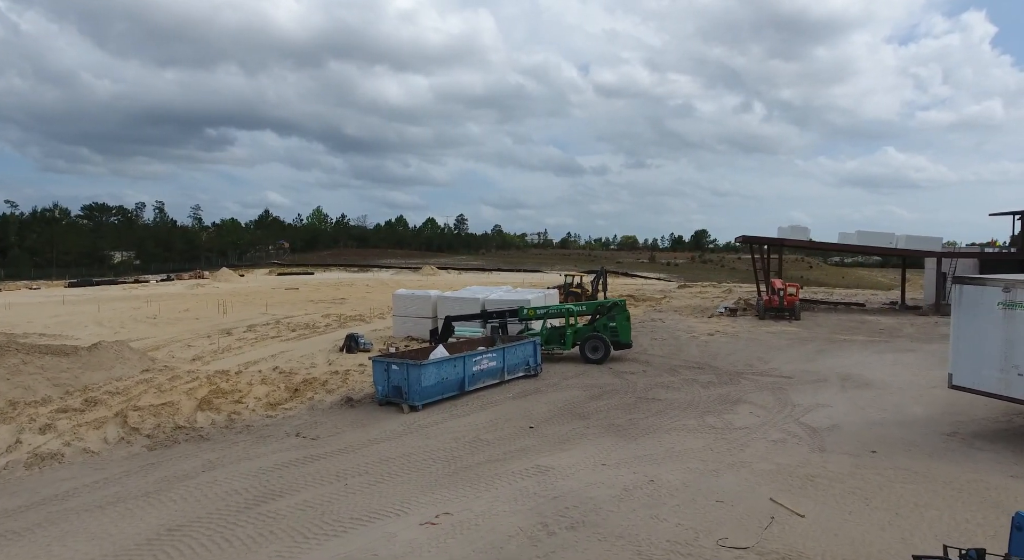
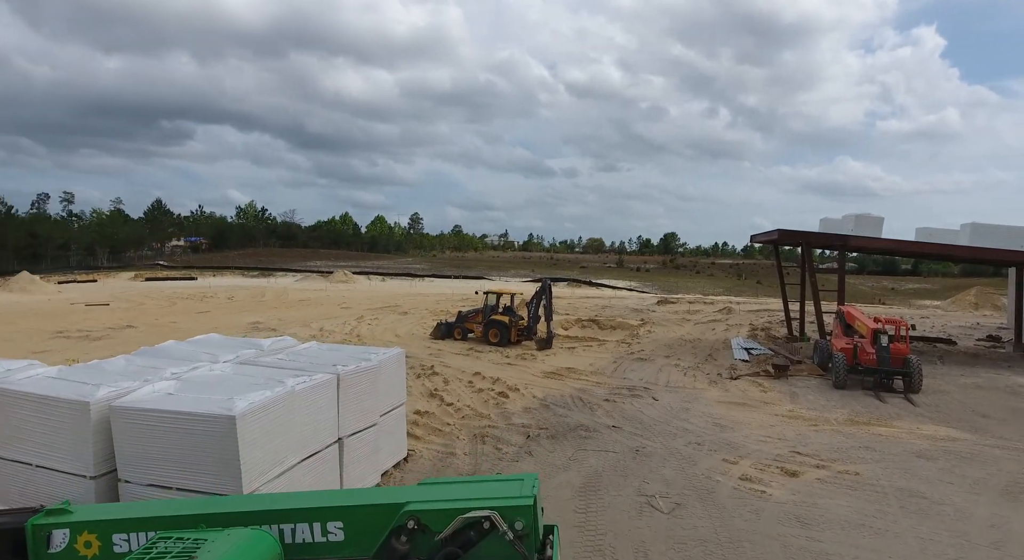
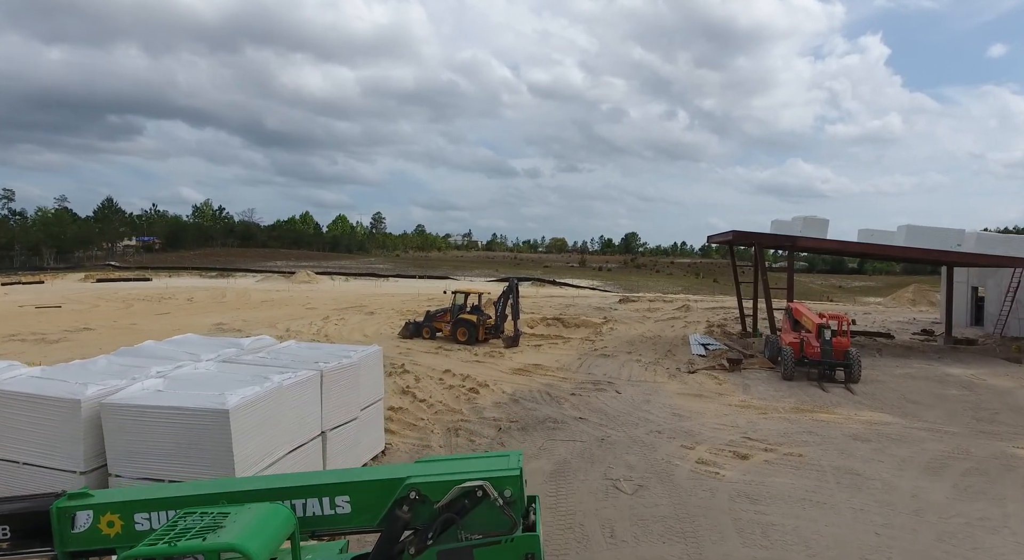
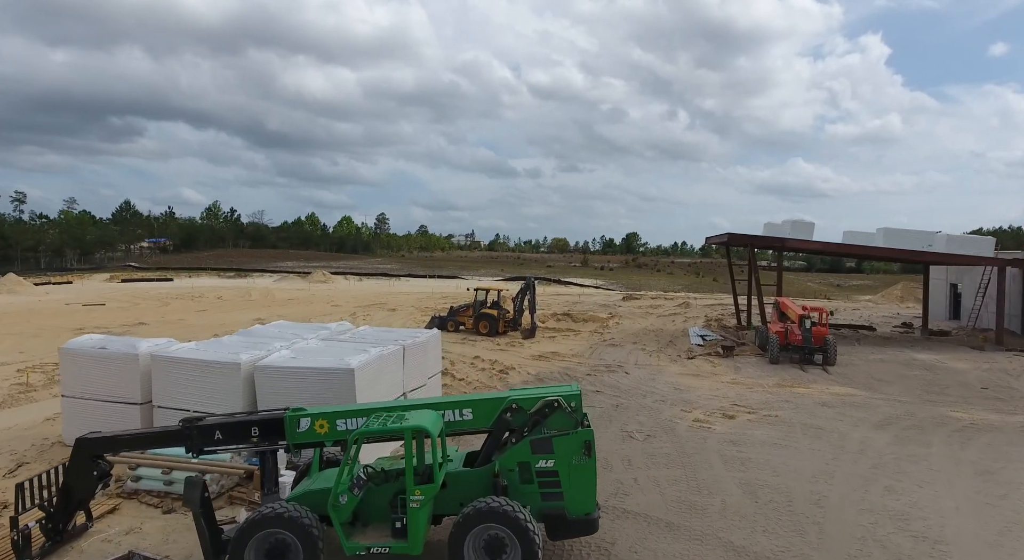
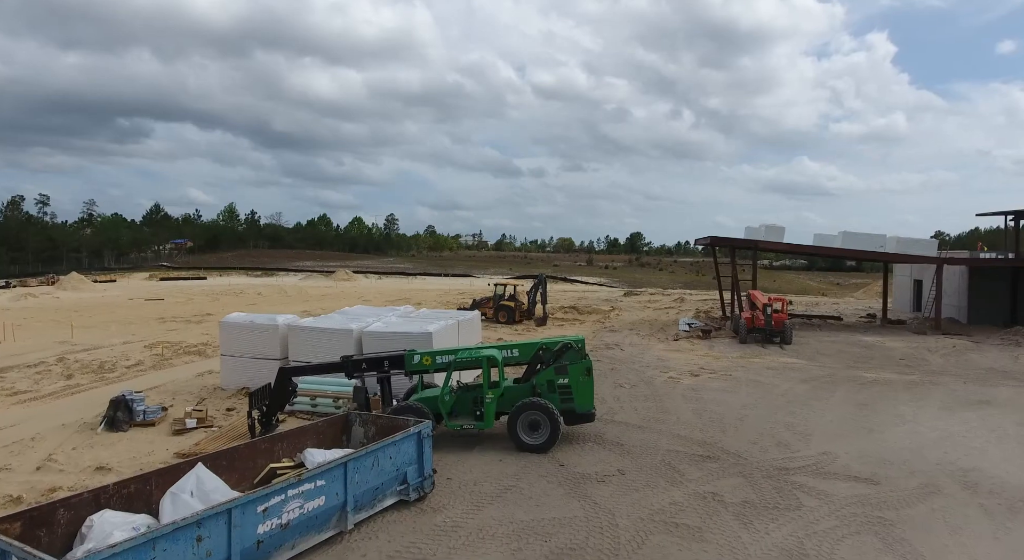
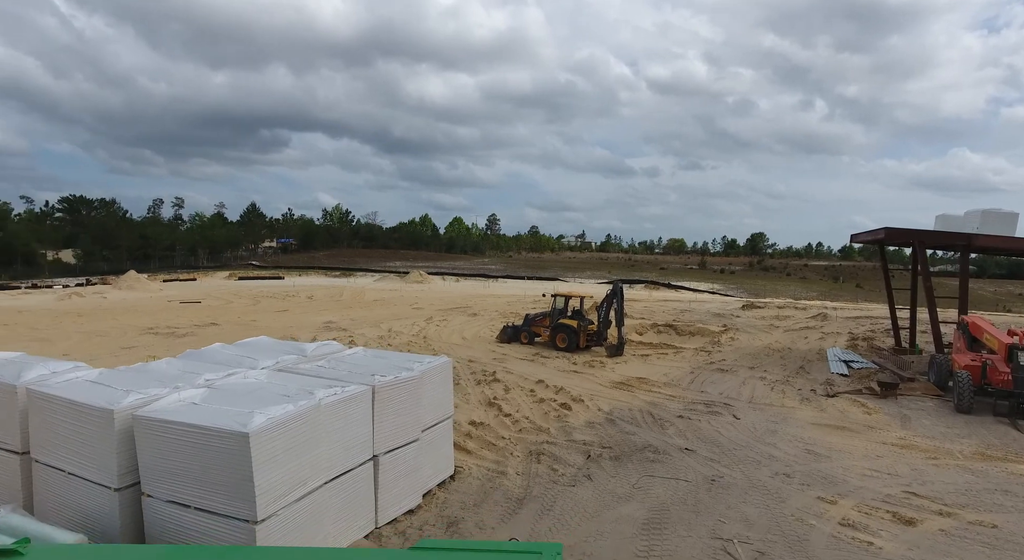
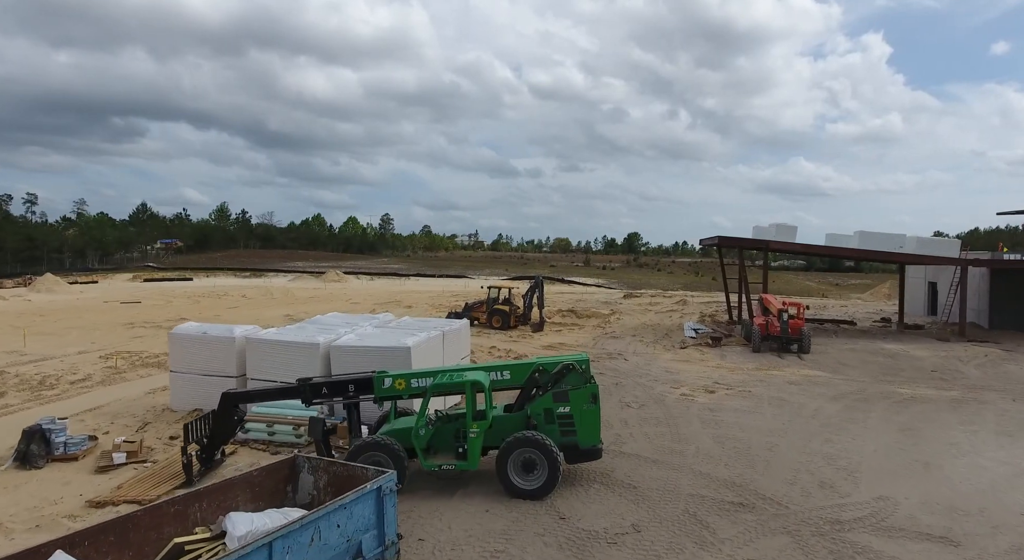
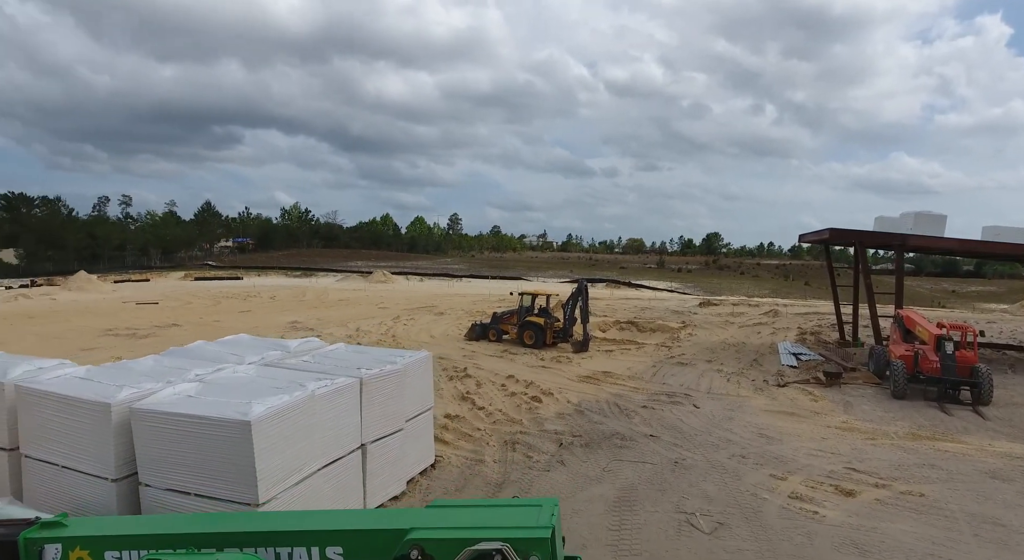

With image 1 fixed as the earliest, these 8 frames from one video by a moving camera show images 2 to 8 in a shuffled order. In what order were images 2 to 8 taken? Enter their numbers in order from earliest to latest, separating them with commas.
5, 7, 4, 3, 2, 8, 6
